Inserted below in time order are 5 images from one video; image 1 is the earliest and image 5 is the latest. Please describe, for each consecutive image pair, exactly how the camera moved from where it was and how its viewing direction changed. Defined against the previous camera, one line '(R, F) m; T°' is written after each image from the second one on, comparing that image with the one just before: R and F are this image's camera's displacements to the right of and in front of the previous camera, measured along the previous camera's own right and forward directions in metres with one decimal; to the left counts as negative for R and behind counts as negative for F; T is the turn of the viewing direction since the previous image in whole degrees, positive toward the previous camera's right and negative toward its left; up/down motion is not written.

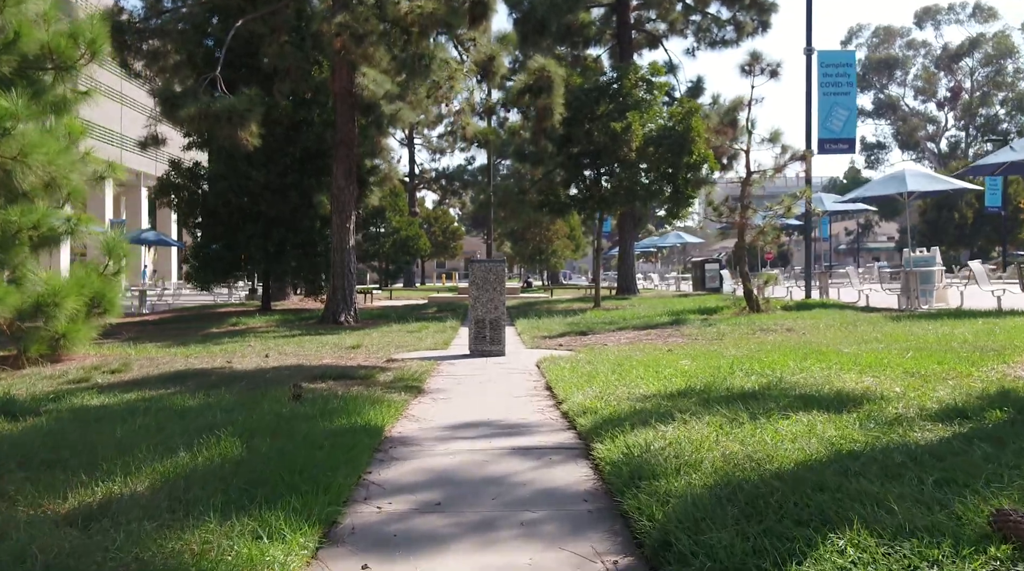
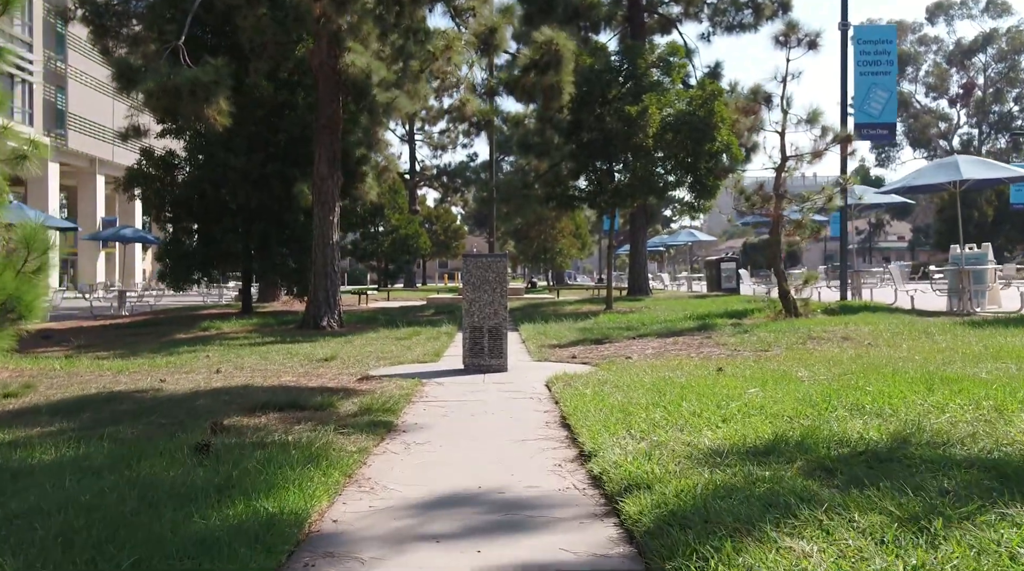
(0.0, +2.3) m; 0°
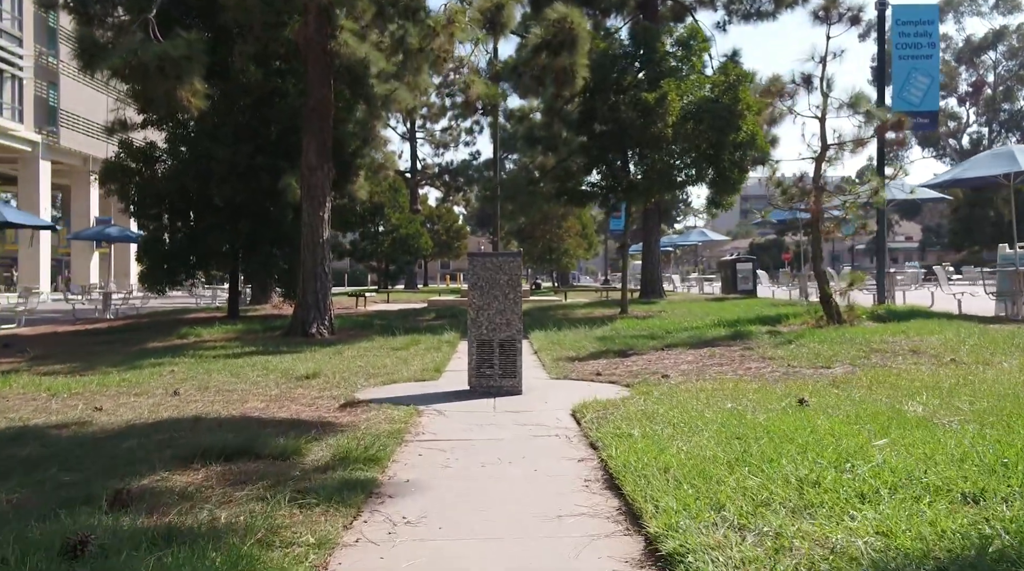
(-0.1, +1.8) m; 0°
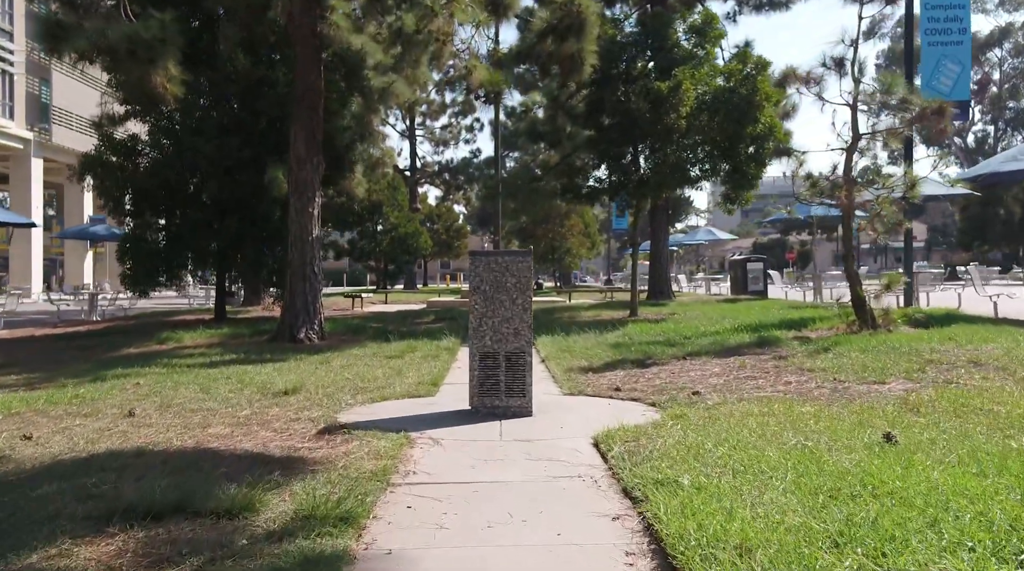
(-0.1, +1.2) m; 0°
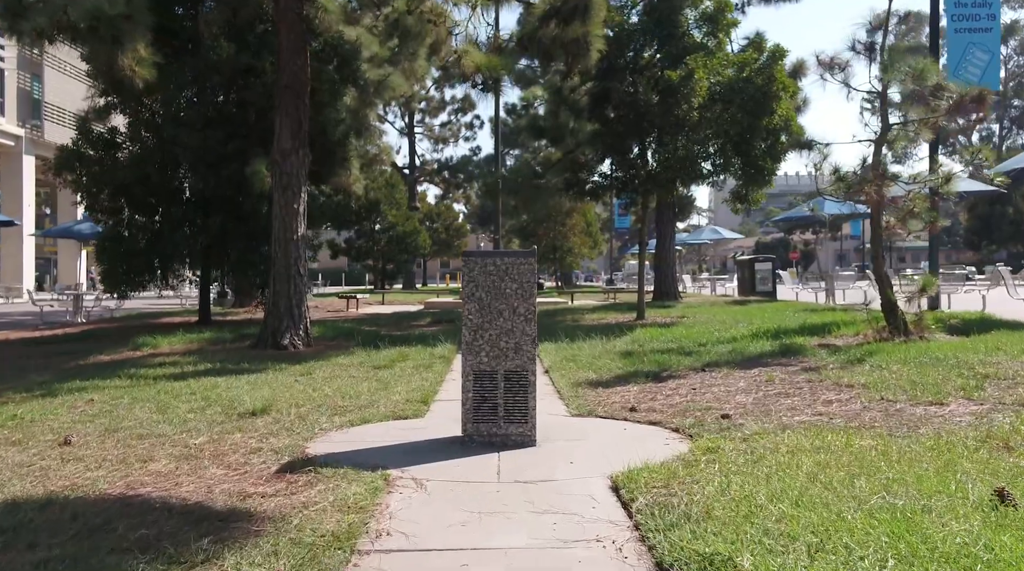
(0.0, +1.1) m; 0°
